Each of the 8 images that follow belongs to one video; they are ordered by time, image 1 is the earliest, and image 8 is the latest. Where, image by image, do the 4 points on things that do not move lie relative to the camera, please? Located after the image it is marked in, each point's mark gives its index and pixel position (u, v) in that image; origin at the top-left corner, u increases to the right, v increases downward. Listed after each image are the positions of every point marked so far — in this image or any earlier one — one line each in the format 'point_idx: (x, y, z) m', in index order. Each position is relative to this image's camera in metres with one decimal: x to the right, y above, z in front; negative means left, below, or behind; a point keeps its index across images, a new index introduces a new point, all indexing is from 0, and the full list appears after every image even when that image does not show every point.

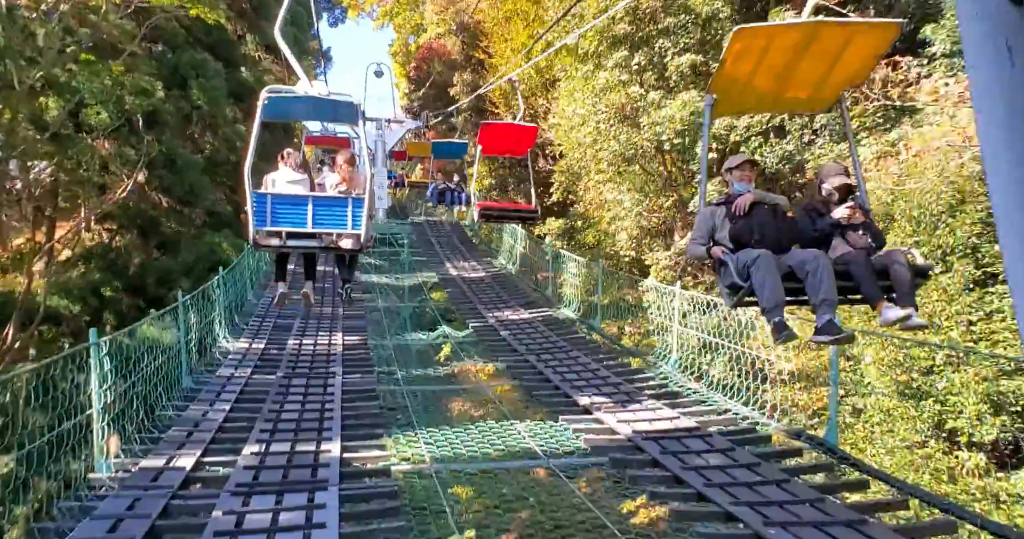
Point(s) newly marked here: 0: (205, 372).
0: (-2.4, -0.8, +6.0) m
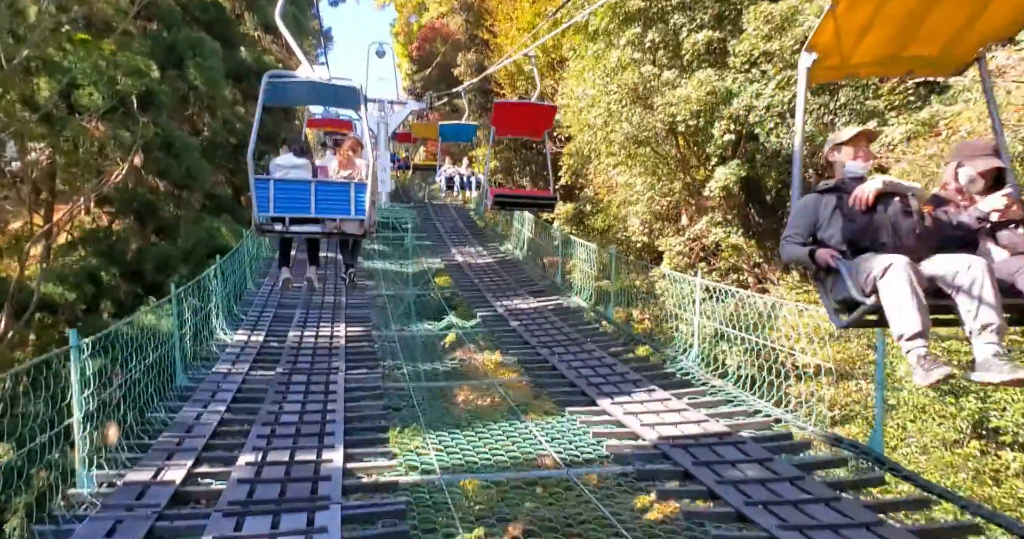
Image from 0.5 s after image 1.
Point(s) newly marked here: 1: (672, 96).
0: (-2.3, -0.7, +5.7) m
1: (+1.6, +1.7, +7.8) m
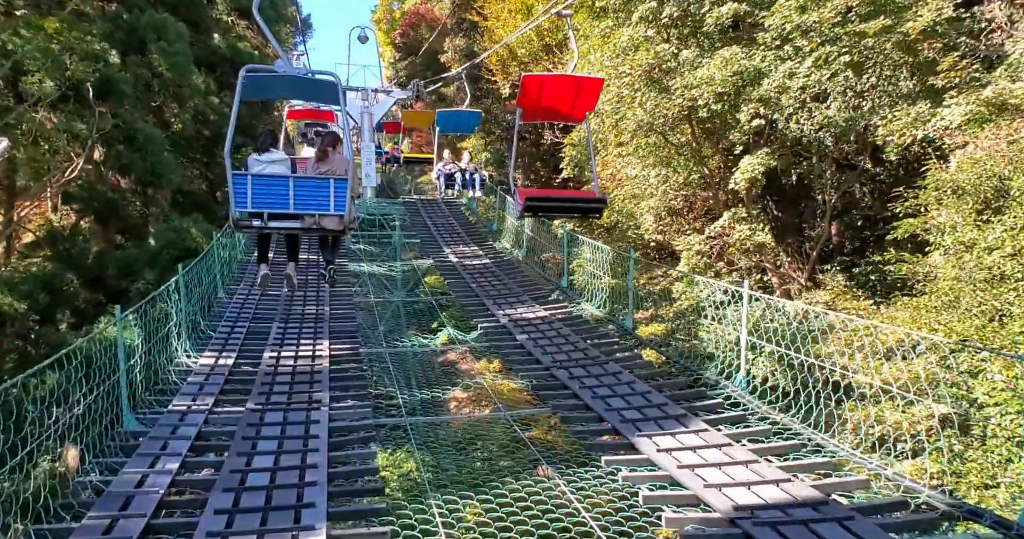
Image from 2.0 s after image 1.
0: (-2.2, -0.8, +4.9) m
1: (+1.6, +1.7, +7.0) m
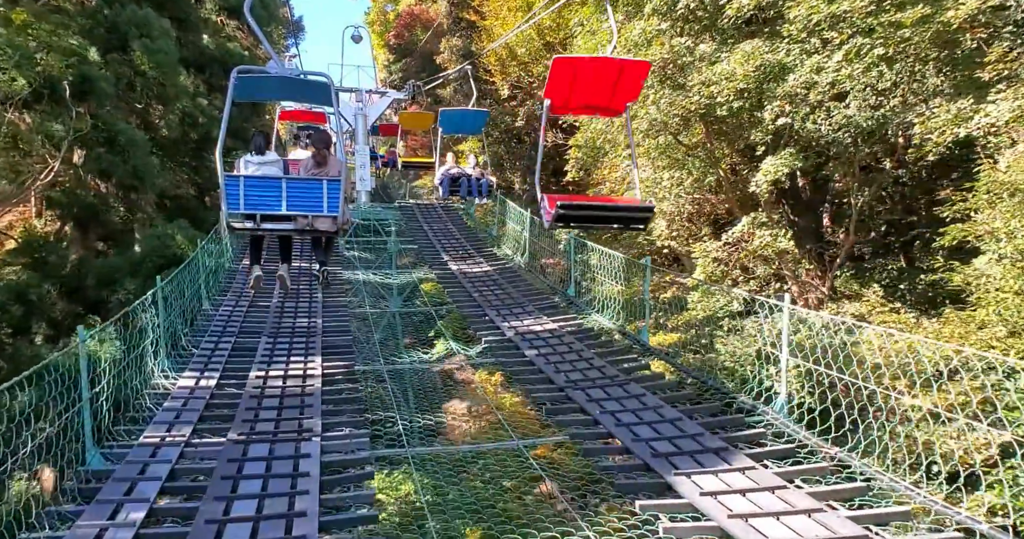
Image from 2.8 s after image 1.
0: (-2.1, -0.9, +4.4) m
1: (+1.6, +1.6, +6.5) m
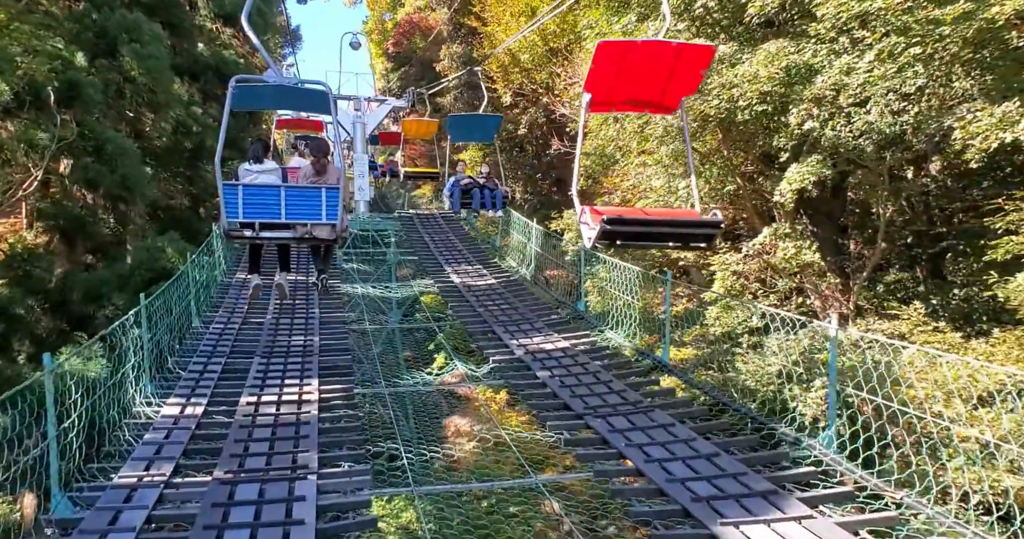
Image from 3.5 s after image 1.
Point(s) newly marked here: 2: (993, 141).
0: (-2.0, -1.0, +3.9) m
1: (+1.7, +1.5, +6.2) m
2: (+3.0, +0.8, +5.0) m
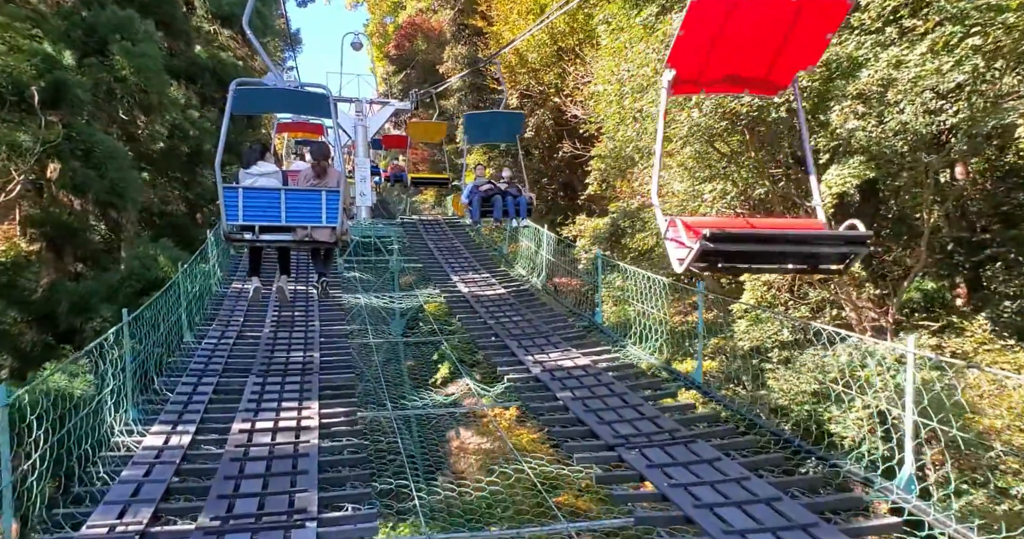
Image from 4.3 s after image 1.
0: (-1.9, -1.1, +3.5) m
1: (+1.8, +1.4, +5.7) m
2: (+3.1, +0.8, +4.5) m
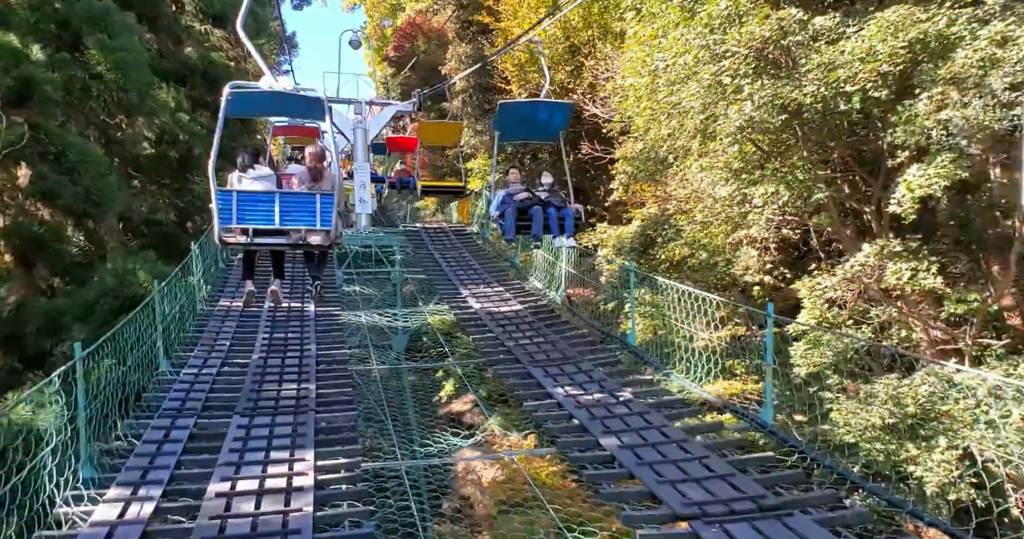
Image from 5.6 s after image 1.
0: (-1.7, -1.2, +2.6) m
1: (+2.0, +1.3, +4.9) m
2: (+3.3, +0.7, +3.7) m
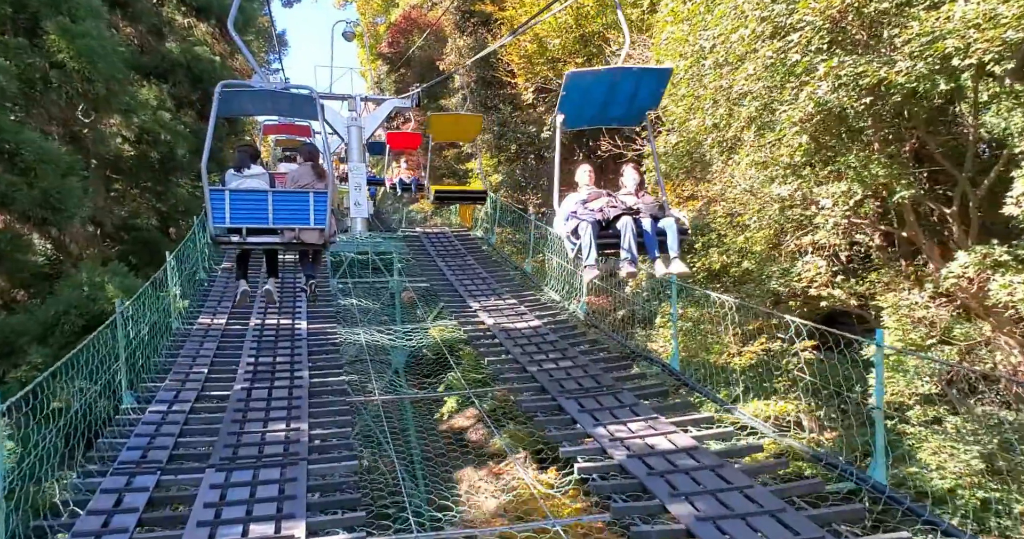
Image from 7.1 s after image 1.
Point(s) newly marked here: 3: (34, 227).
0: (-1.5, -1.3, +1.7) m
1: (+2.1, +1.2, +4.0) m
2: (+3.5, +0.6, +2.9) m
3: (-4.3, +0.4, +7.1) m
